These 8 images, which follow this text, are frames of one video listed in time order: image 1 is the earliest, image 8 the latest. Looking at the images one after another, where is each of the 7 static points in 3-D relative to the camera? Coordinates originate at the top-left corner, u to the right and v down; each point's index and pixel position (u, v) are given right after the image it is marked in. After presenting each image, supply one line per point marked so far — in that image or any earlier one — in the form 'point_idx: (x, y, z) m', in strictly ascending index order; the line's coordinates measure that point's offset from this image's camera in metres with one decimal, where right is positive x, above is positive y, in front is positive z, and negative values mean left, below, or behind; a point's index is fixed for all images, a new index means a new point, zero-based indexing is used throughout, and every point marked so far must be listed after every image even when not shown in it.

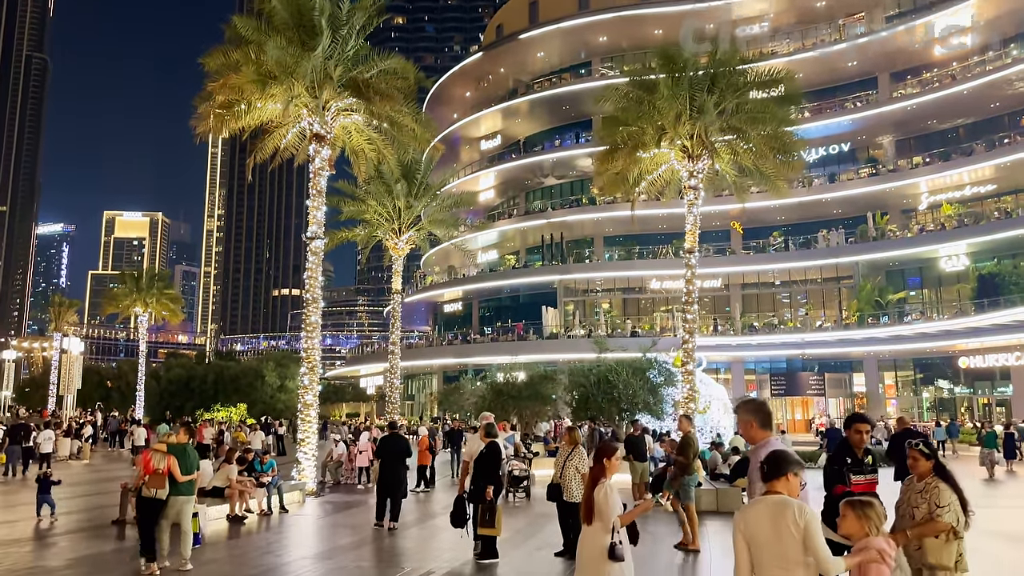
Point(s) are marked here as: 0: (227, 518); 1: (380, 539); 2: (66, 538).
0: (-5.8, -4.6, +15.6) m
1: (-2.5, -4.5, +13.9) m
2: (-8.0, -4.5, +13.9) m
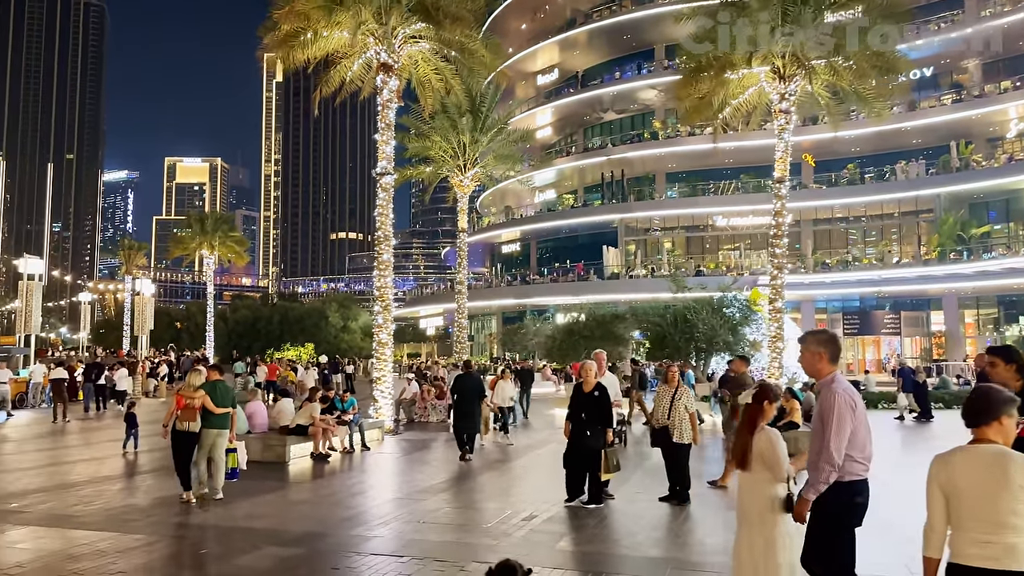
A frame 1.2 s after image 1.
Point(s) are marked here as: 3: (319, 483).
0: (-4.0, -3.4, +15.4) m
1: (-0.8, -3.4, +13.5) m
2: (-6.4, -3.4, +13.9) m
3: (-3.4, -3.4, +13.5) m
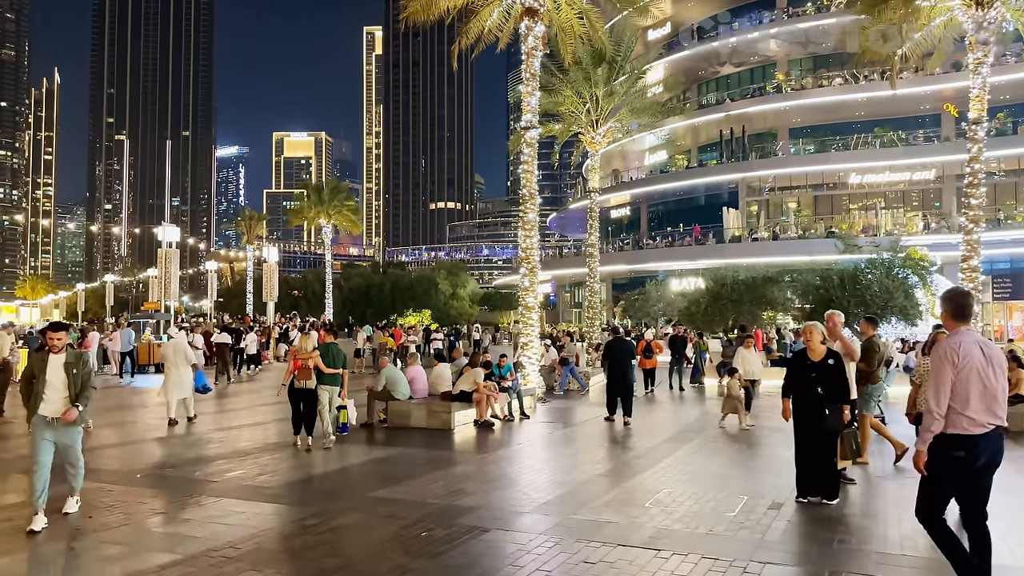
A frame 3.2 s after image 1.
0: (-0.7, -2.6, +14.6) m
1: (+2.2, -2.6, +12.3) m
2: (-3.3, -2.7, +13.3) m
3: (-0.4, -2.7, +12.5) m
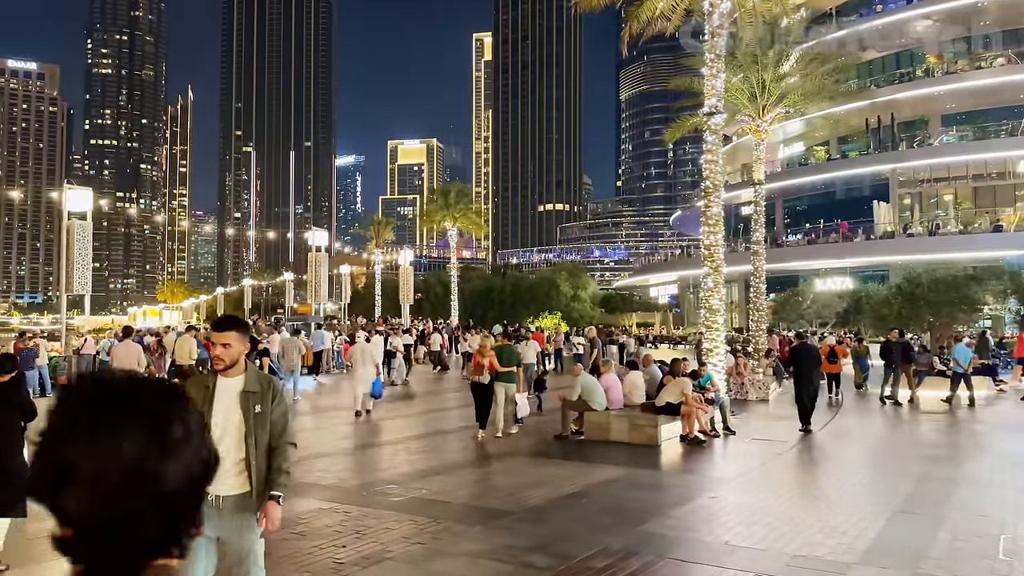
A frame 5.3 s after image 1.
0: (+2.9, -2.6, +13.2) m
1: (+5.5, -2.6, +10.6) m
2: (+0.2, -2.7, +12.3) m
3: (+3.0, -2.7, +11.1) m
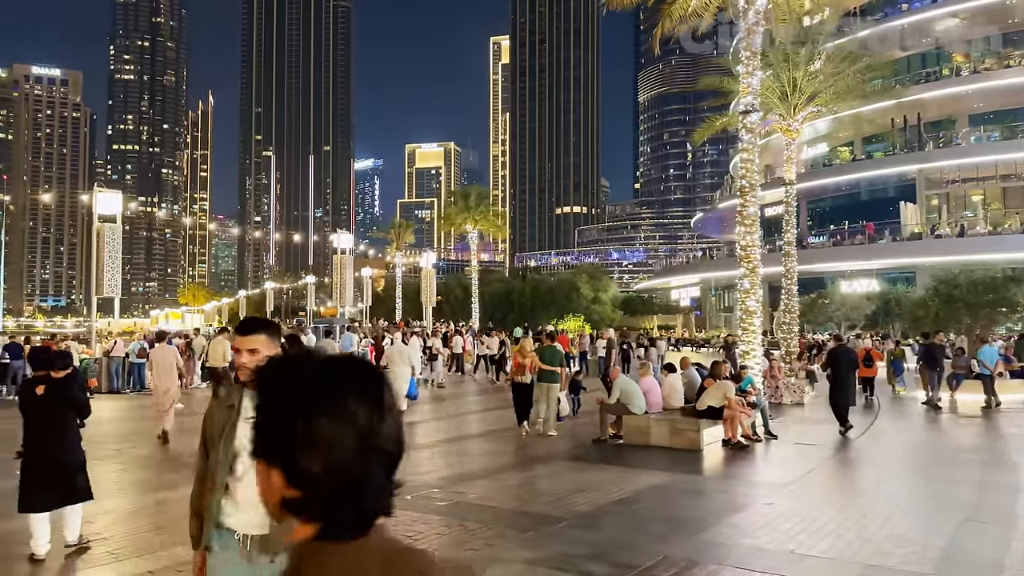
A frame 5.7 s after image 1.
0: (+3.5, -2.6, +12.9) m
1: (+6.1, -2.6, +10.2) m
2: (+0.8, -2.7, +12.1) m
3: (+3.6, -2.7, +10.9) m
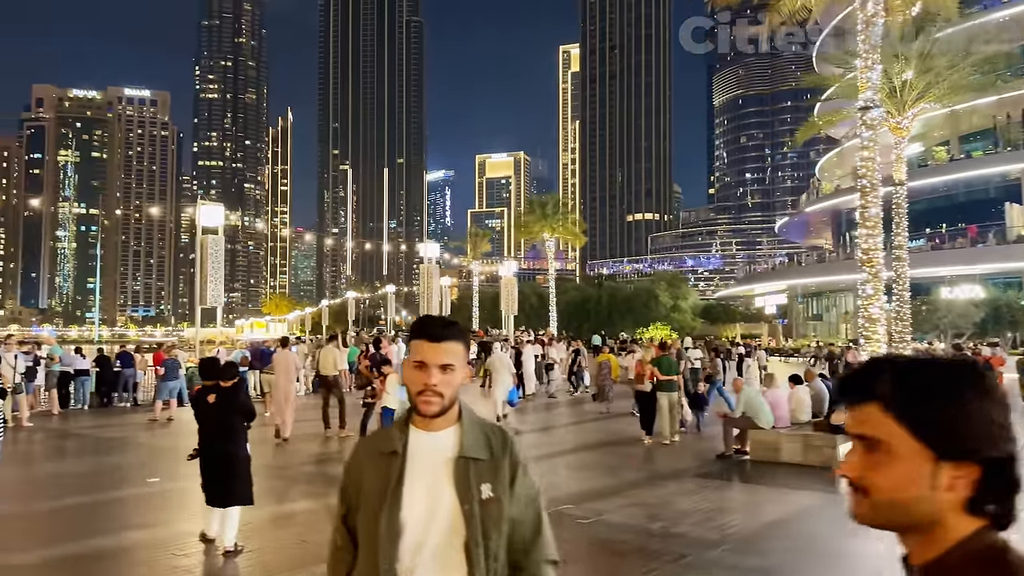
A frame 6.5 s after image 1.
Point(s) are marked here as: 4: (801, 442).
0: (+5.5, -2.7, +12.1) m
1: (+7.7, -2.7, +9.2) m
2: (+2.7, -2.8, +11.5) m
3: (+5.3, -2.8, +10.0) m
4: (+4.5, -2.4, +12.2) m
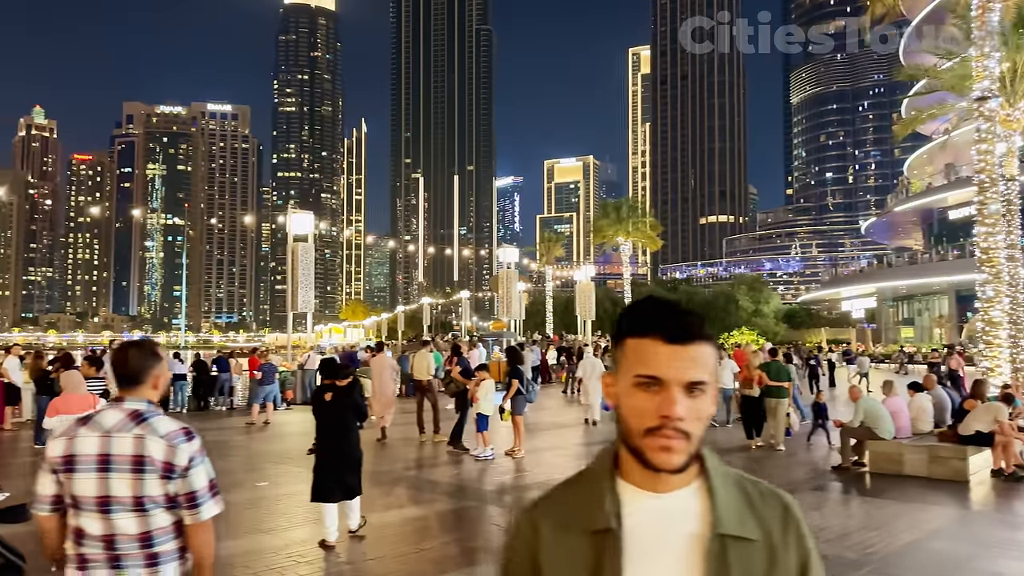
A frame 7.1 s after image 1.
0: (+7.0, -2.7, +11.3) m
1: (+9.0, -2.7, +8.2) m
2: (+4.2, -2.9, +10.9) m
3: (+6.7, -2.8, +9.2) m
4: (+6.1, -2.5, +11.5) m
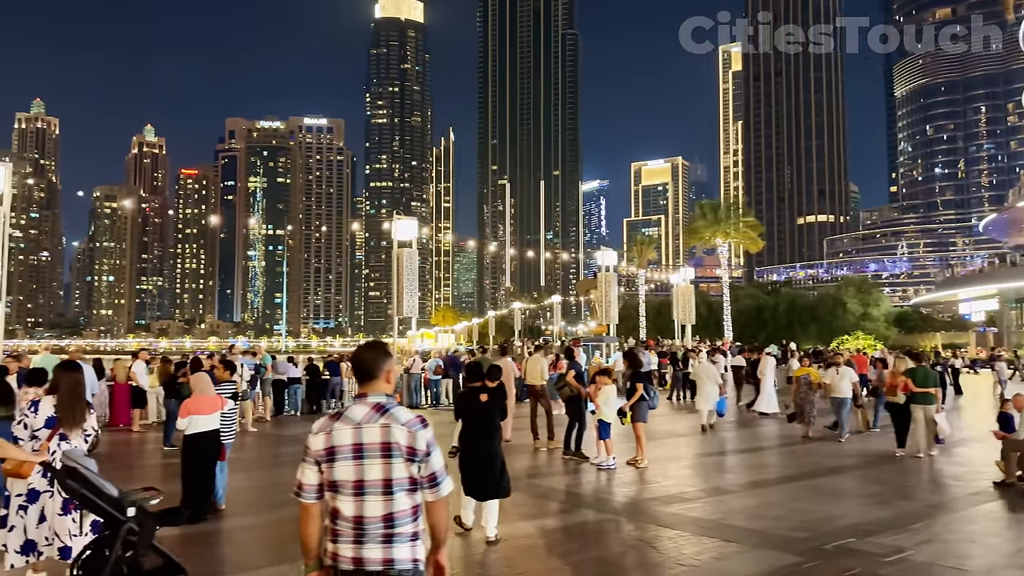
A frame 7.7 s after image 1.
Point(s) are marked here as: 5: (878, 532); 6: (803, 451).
0: (+8.8, -2.7, +10.1) m
1: (+10.5, -2.6, +6.7) m
2: (+6.0, -2.8, +10.0) m
3: (+8.2, -2.8, +8.1) m
4: (+7.9, -2.4, +10.3) m
5: (+3.9, -2.6, +8.3) m
6: (+5.6, -3.2, +14.9) m
